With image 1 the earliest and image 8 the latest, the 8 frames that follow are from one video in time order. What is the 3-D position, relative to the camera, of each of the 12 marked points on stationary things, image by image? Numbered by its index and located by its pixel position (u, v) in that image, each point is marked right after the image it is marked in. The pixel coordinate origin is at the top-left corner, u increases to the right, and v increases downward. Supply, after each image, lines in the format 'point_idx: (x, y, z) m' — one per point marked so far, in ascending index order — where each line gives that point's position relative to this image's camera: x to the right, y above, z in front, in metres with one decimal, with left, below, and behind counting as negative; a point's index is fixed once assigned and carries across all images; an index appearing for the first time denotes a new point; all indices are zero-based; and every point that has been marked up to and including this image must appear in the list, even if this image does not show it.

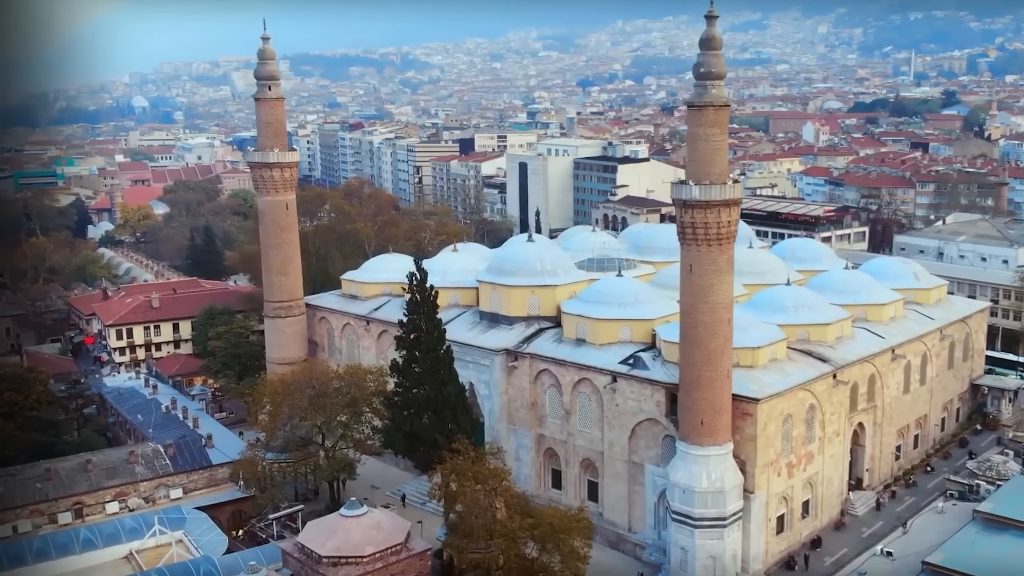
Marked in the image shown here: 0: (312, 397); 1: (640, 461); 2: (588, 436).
0: (-3.7, -2.0, +18.7) m
1: (+2.1, -2.9, +16.9) m
2: (+1.3, -2.6, +17.7) m
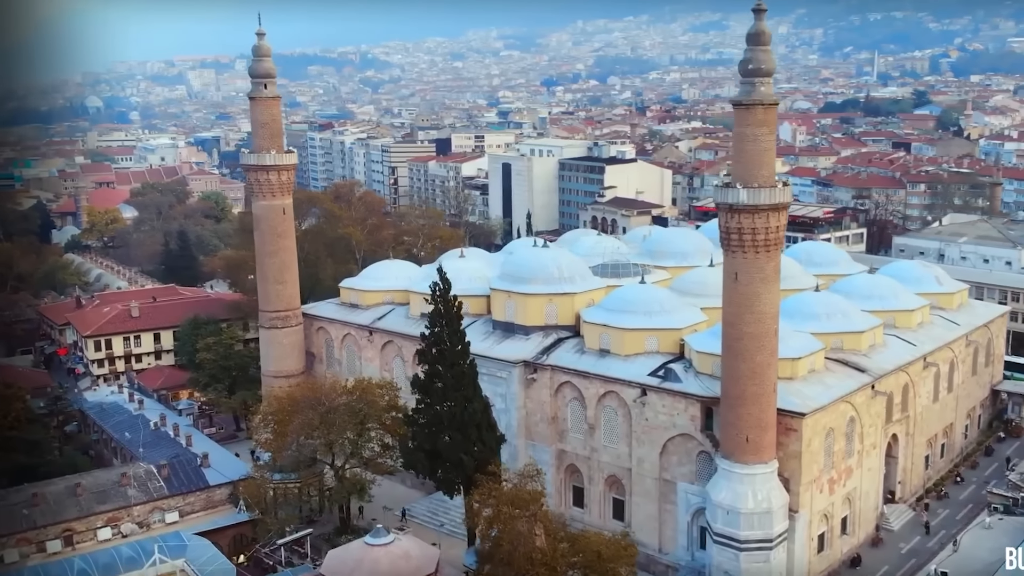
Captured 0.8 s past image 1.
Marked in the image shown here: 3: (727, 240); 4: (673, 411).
0: (-3.3, -2.2, +17.6) m
1: (+2.6, -3.1, +16.1) m
2: (+1.7, -2.8, +16.9) m
3: (+3.0, +0.7, +13.9) m
4: (+2.5, -2.0, +15.9) m
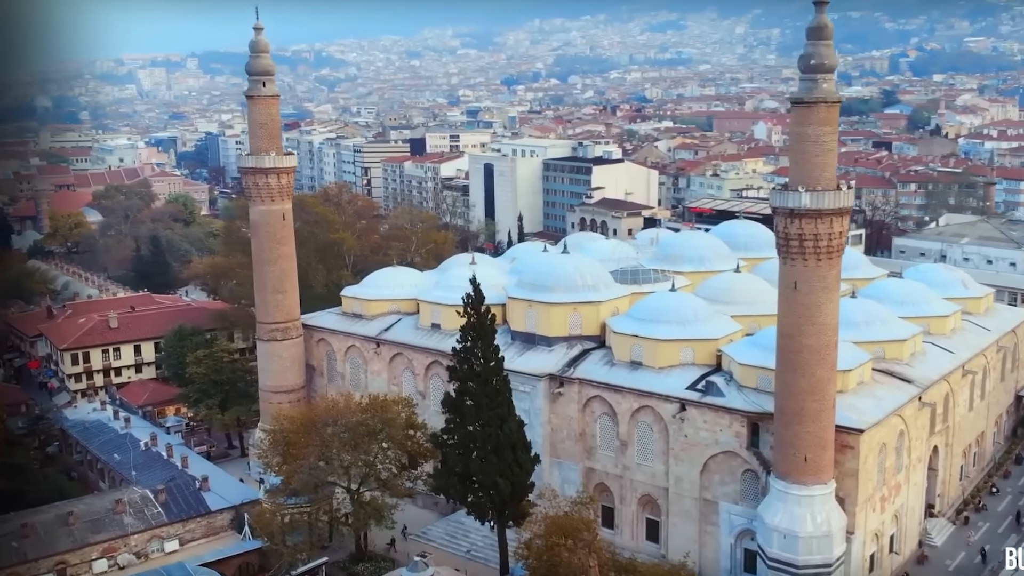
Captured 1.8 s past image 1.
0: (-2.9, -2.4, +16.5) m
1: (+3.1, -3.2, +15.3) m
2: (+2.2, -2.9, +16.0) m
3: (+3.6, +0.6, +13.1) m
4: (+3.0, -2.1, +15.1) m
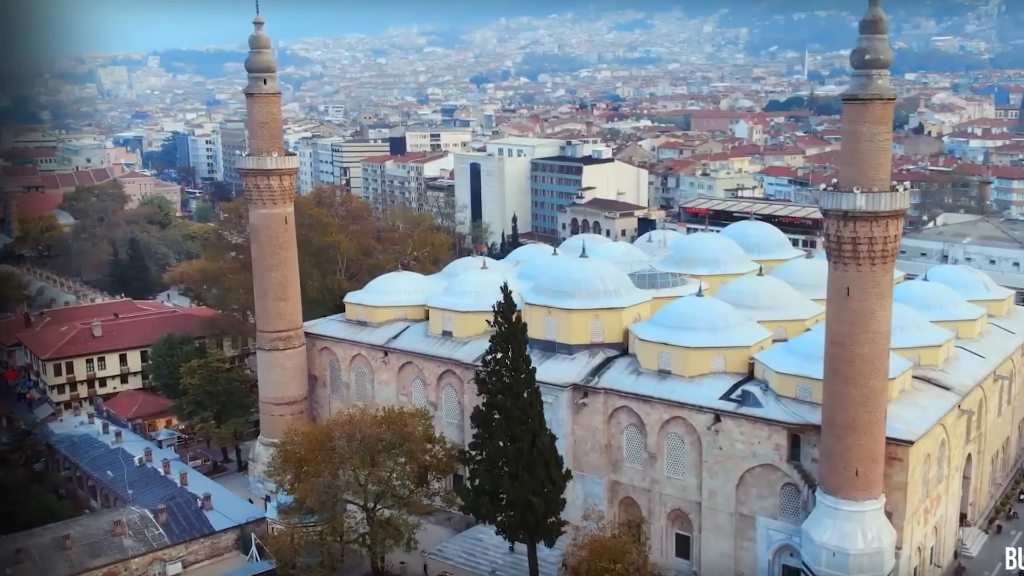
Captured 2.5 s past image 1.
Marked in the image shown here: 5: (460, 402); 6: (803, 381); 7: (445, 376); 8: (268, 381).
0: (-2.5, -2.5, +15.7) m
1: (+3.5, -3.3, +14.7) m
2: (+2.6, -3.0, +15.4) m
3: (+4.1, +0.5, +12.5) m
4: (+3.5, -2.2, +14.4) m
5: (-0.9, -2.1, +18.0) m
6: (+4.2, -1.3, +14.3) m
7: (-1.2, -1.6, +18.1) m
8: (-4.7, -1.8, +19.4) m
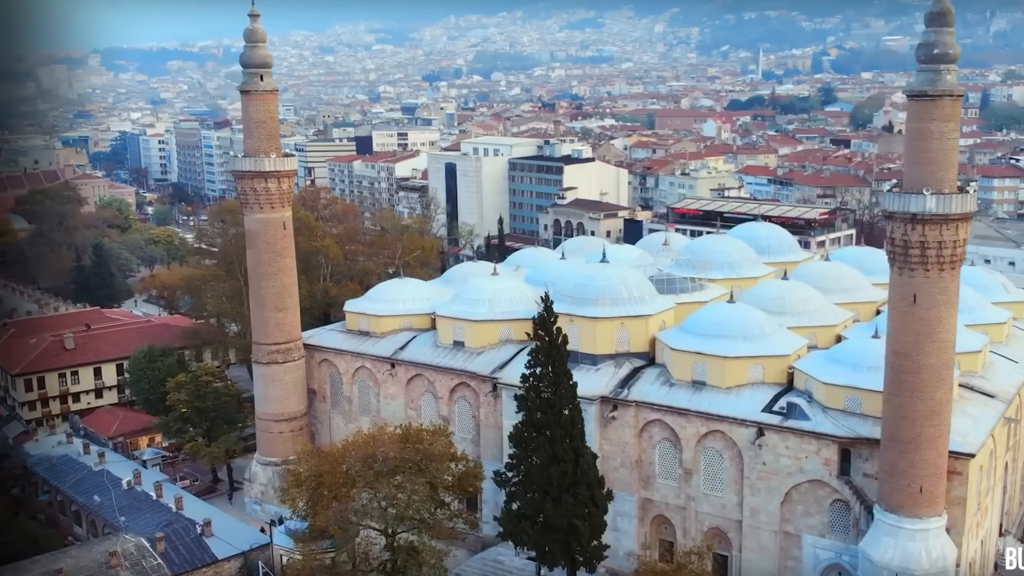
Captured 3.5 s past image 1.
0: (-2.1, -2.7, +14.7) m
1: (+4.0, -3.4, +14.0) m
2: (+3.0, -3.1, +14.6) m
3: (+4.6, +0.4, +11.8) m
4: (+3.9, -2.3, +13.8) m
5: (-0.6, -2.2, +17.1) m
6: (+4.6, -1.4, +13.7) m
7: (-0.9, -1.7, +17.2) m
8: (-4.5, -2.0, +18.2) m
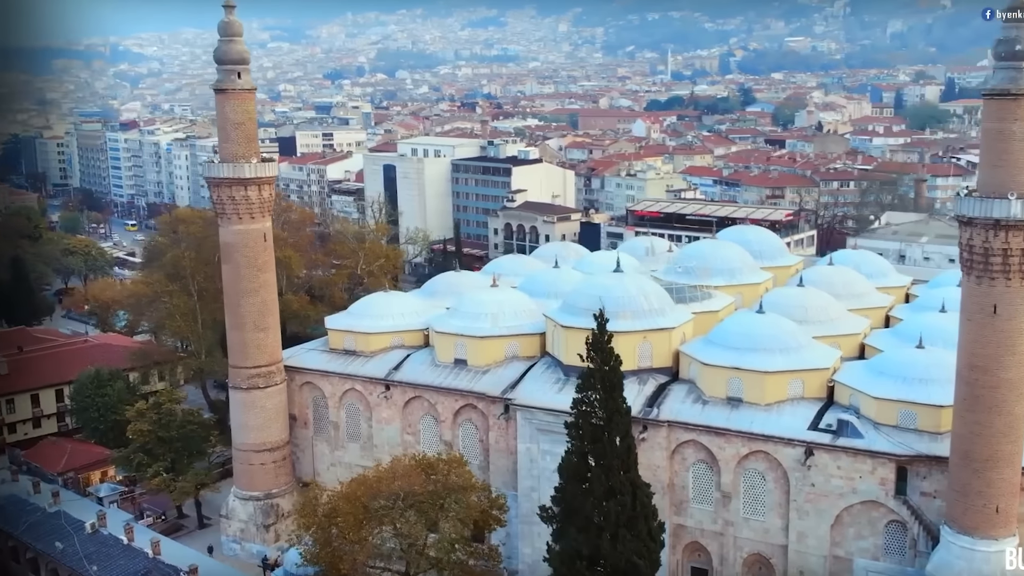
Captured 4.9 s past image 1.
0: (-1.7, -2.9, +13.3) m
1: (+4.4, -3.5, +13.2) m
2: (+3.4, -3.2, +13.8) m
3: (+5.2, +0.3, +11.2) m
4: (+4.4, -2.4, +13.0) m
5: (-0.5, -2.4, +15.8) m
6: (+5.1, -1.5, +13.0) m
7: (-0.8, -2.0, +15.9) m
8: (-4.4, -2.3, +16.6) m
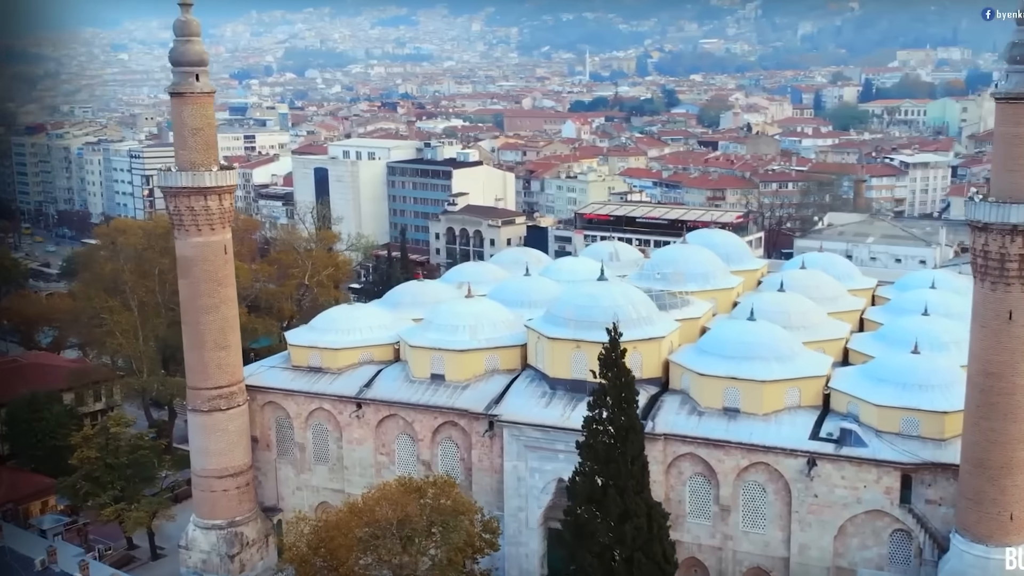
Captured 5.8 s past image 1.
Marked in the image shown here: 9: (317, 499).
0: (-1.7, -3.1, +12.5) m
1: (+4.4, -3.6, +13.0) m
2: (+3.3, -3.3, +13.4) m
3: (+5.3, +0.2, +11.0) m
4: (+4.4, -2.5, +12.8) m
5: (-0.7, -2.6, +15.2) m
6: (+5.0, -1.6, +12.8) m
7: (-1.0, -2.1, +15.2) m
8: (-4.7, -2.5, +15.6) m
9: (-3.2, -3.5, +16.5) m
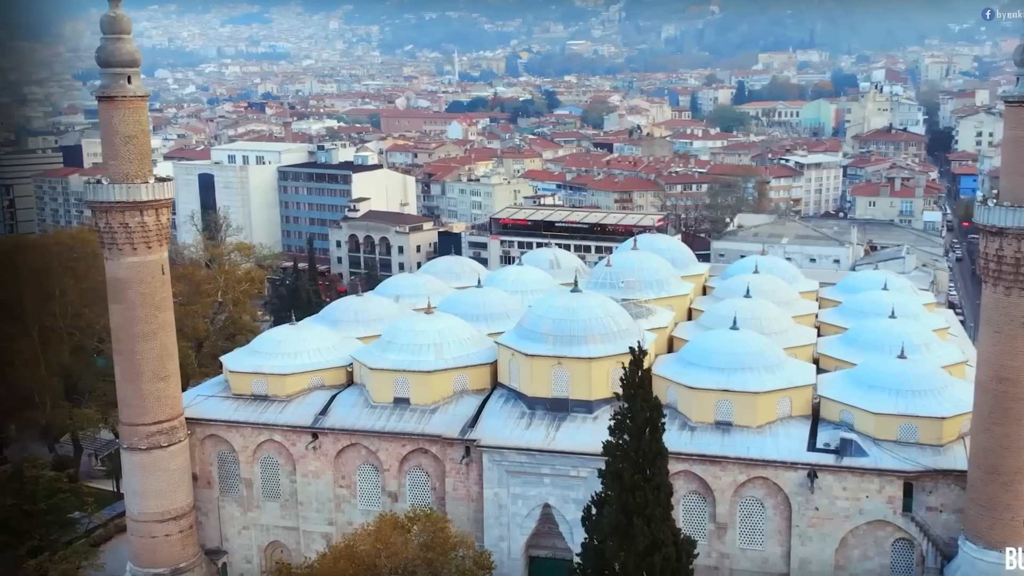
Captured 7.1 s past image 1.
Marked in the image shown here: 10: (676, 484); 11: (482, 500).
0: (-1.7, -3.4, +11.5) m
1: (+4.3, -3.7, +12.7) m
2: (+3.2, -3.5, +13.0) m
3: (+5.4, +0.2, +10.9) m
4: (+4.3, -2.6, +12.5) m
5: (-1.1, -2.8, +14.2) m
6: (+4.9, -1.7, +12.6) m
7: (-1.4, -2.4, +14.2) m
8: (-5.1, -2.9, +14.0) m
9: (-3.7, -3.8, +15.2) m
10: (+2.1, -2.6, +13.2) m
11: (-0.4, -2.9, +13.8) m
